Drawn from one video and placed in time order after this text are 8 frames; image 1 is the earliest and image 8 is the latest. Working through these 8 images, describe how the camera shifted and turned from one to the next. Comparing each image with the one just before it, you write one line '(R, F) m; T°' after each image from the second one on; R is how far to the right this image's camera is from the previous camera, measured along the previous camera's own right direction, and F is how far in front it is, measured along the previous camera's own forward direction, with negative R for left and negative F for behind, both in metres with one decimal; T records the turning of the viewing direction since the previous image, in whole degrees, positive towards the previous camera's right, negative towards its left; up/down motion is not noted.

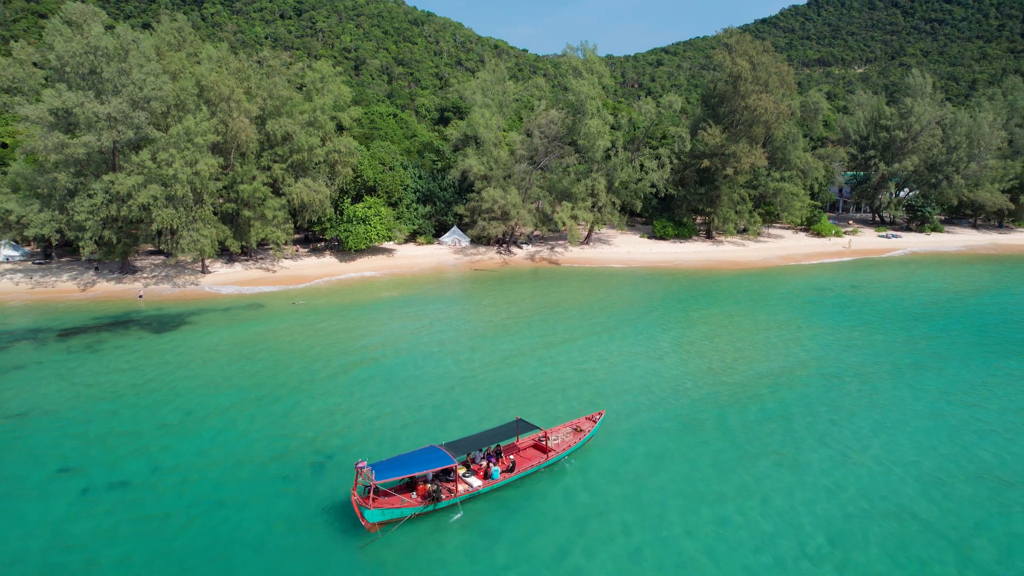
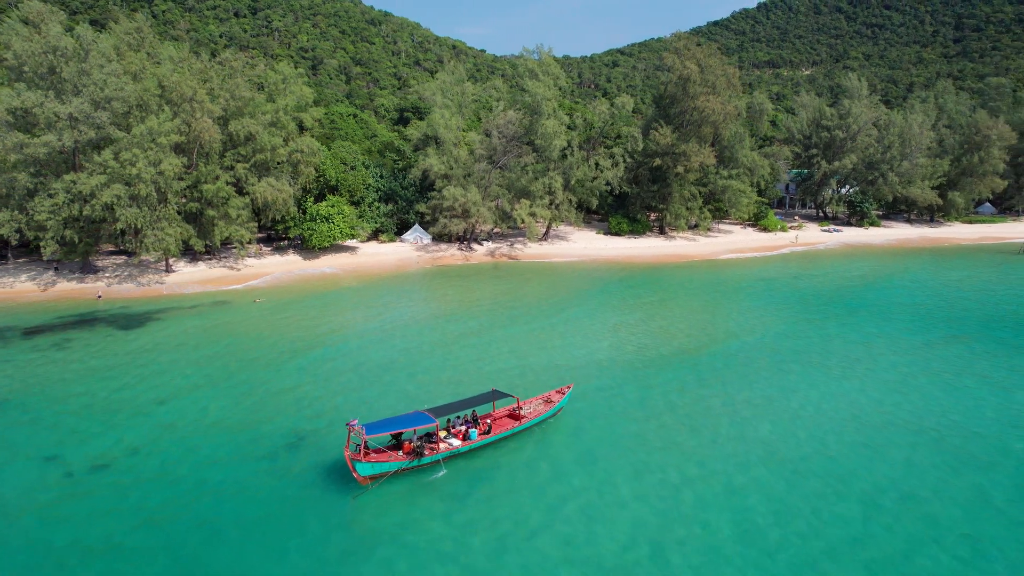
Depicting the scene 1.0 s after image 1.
(0.0, -1.5) m; +3°
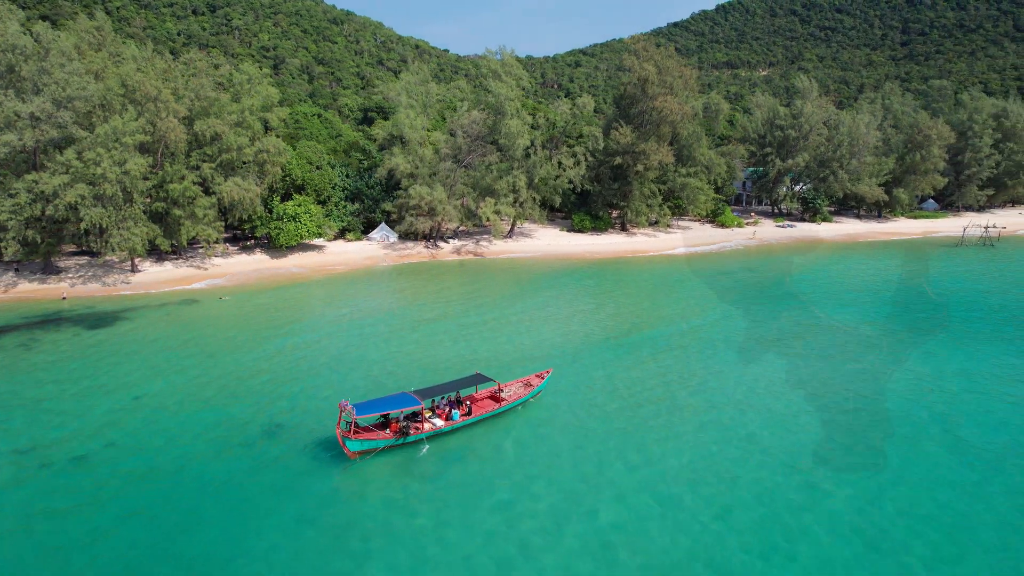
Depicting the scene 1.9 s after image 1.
(0.0, -1.1) m; +3°
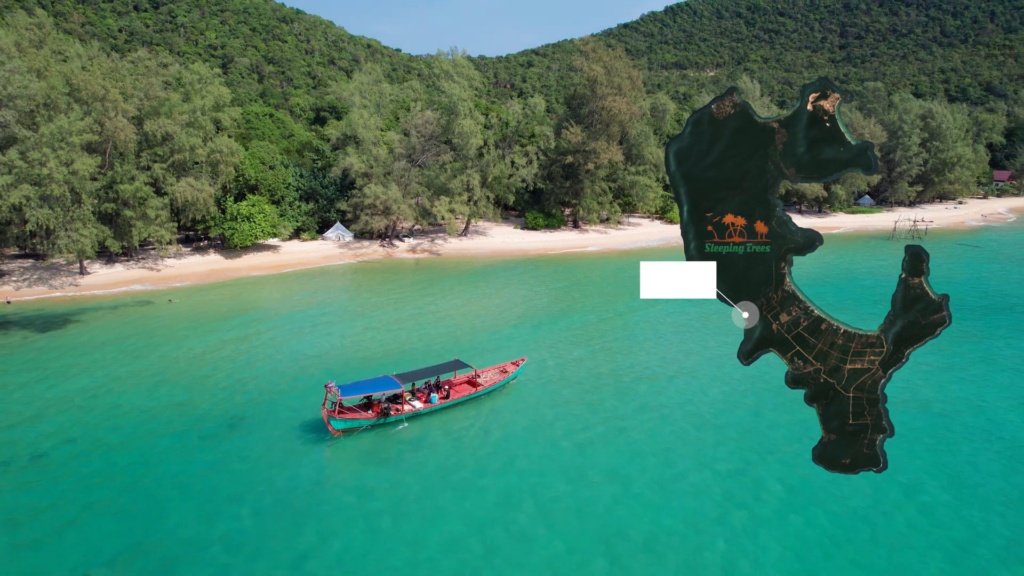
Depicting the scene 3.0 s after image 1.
(+0.1, -1.0) m; +4°
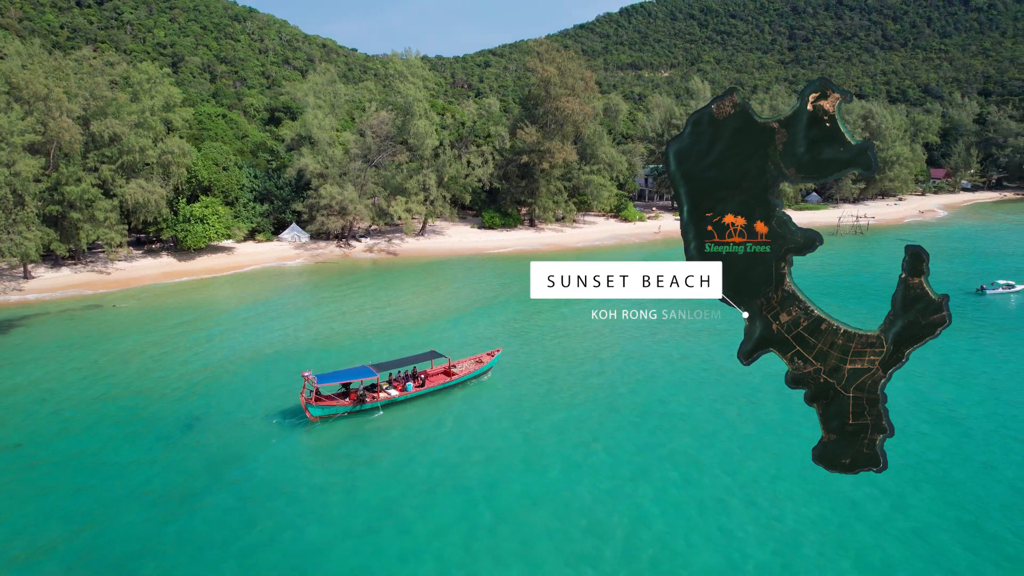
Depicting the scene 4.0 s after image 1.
(+0.3, -0.6) m; +3°
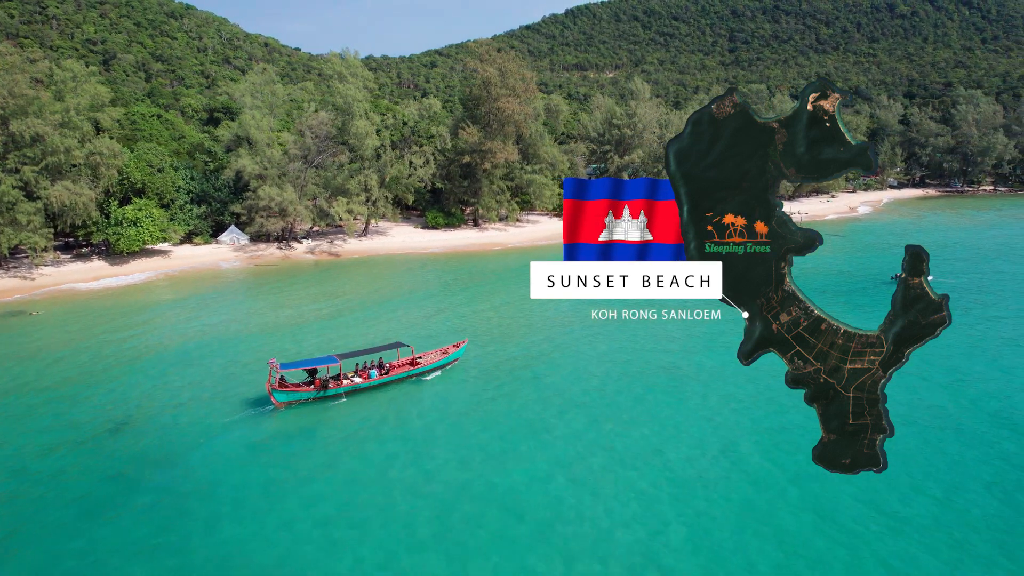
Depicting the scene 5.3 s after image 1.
(+0.7, -0.5) m; +4°
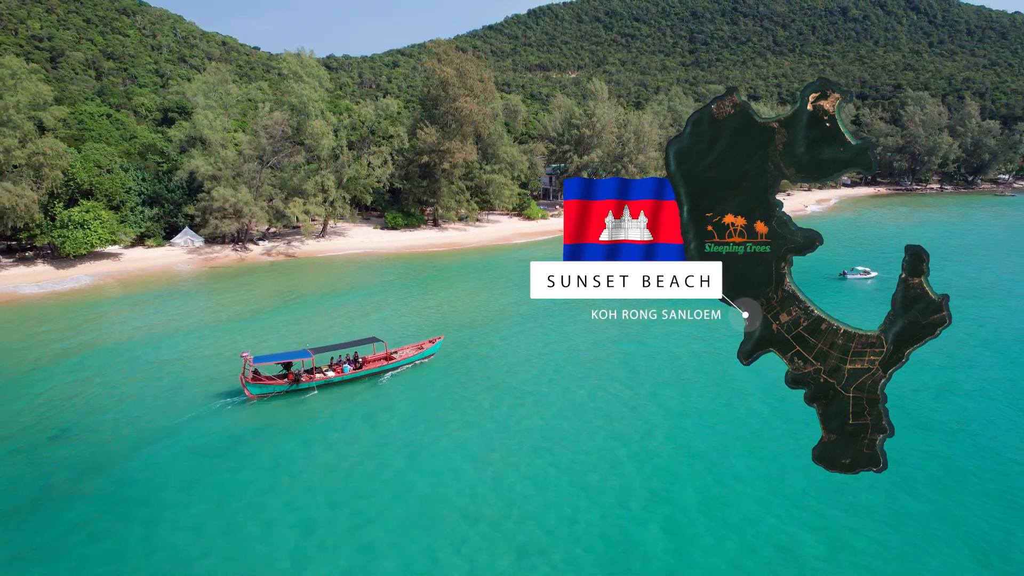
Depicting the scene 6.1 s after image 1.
(+0.6, -0.2) m; +3°
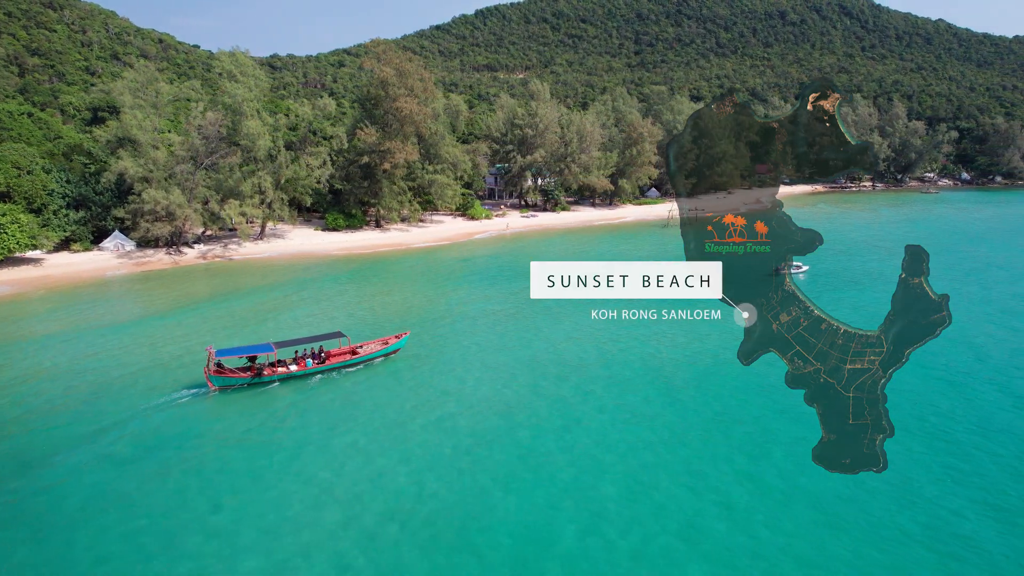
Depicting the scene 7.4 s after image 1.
(+0.8, 0.0) m; +4°
